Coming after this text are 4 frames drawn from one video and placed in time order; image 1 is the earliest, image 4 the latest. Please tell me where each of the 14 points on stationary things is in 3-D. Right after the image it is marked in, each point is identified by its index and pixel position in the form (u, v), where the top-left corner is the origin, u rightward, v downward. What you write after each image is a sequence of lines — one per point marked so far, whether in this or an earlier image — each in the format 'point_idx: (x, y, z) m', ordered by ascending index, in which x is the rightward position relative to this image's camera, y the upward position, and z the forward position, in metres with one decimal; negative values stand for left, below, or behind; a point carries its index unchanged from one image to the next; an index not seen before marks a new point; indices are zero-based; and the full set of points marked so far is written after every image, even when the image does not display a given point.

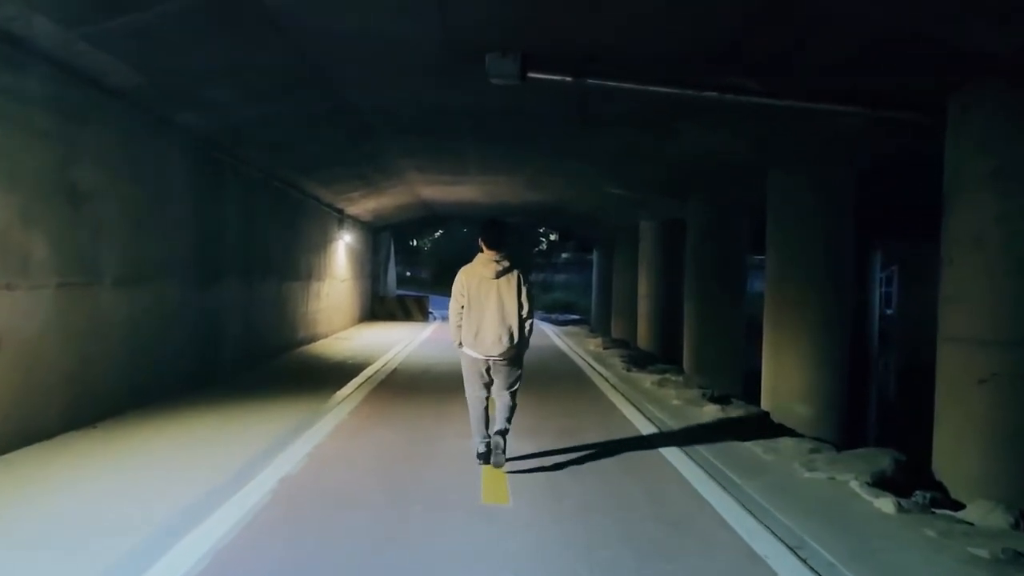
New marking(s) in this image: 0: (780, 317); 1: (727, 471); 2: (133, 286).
0: (+4.1, -0.5, +14.2) m
1: (+1.8, -1.5, +7.8) m
2: (-4.2, 0.0, +10.3) m
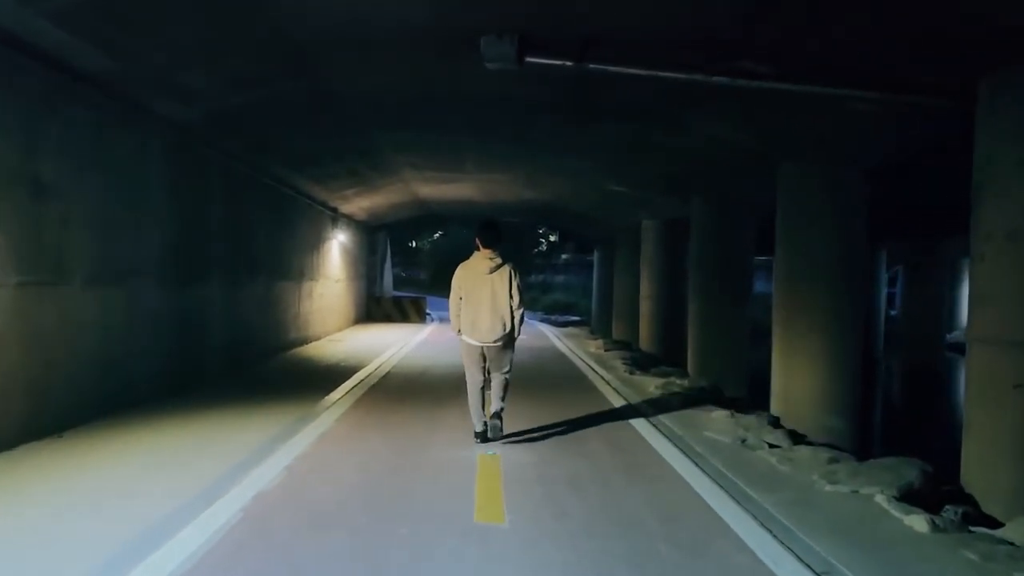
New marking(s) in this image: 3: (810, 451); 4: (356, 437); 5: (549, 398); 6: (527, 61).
0: (+4.1, -0.5, +13.7) m
1: (+1.8, -1.5, +7.2) m
2: (-4.2, 0.0, +9.7) m
3: (+2.7, -1.5, +8.4) m
4: (-1.5, -1.5, +9.0) m
5: (+0.5, -1.5, +12.8) m
6: (+0.2, +2.3, +9.2) m
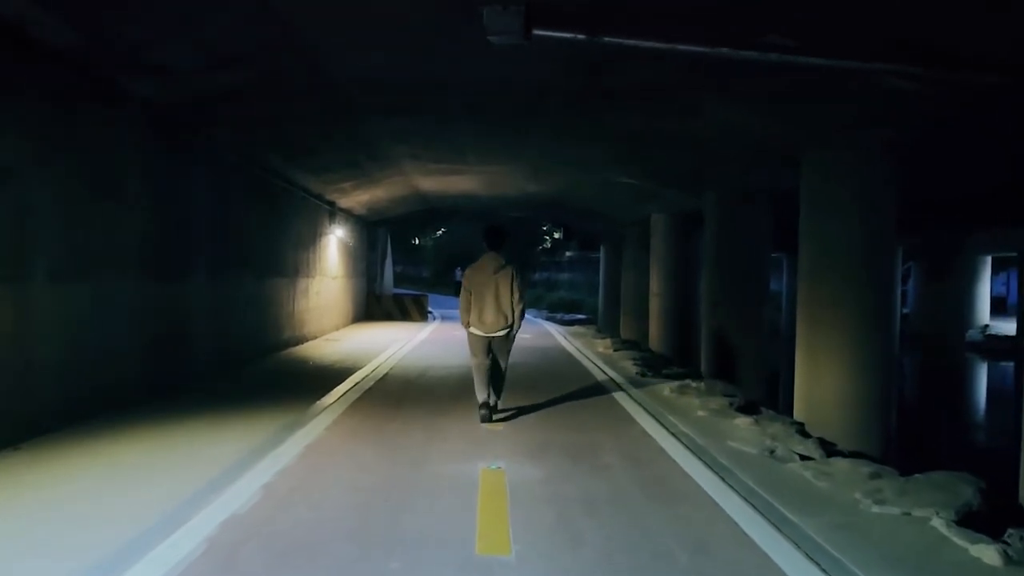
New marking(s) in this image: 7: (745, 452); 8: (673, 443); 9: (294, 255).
0: (+4.2, -0.4, +12.9) m
1: (+1.8, -1.5, +6.4) m
2: (-4.2, +0.1, +9.0) m
3: (+2.7, -1.4, +7.6) m
4: (-1.5, -1.4, +8.2) m
5: (+0.6, -1.5, +12.0) m
6: (+0.2, +2.3, +8.4) m
7: (+2.1, -1.5, +8.3) m
8: (+1.5, -1.5, +8.9) m
9: (-4.4, +0.7, +18.6) m
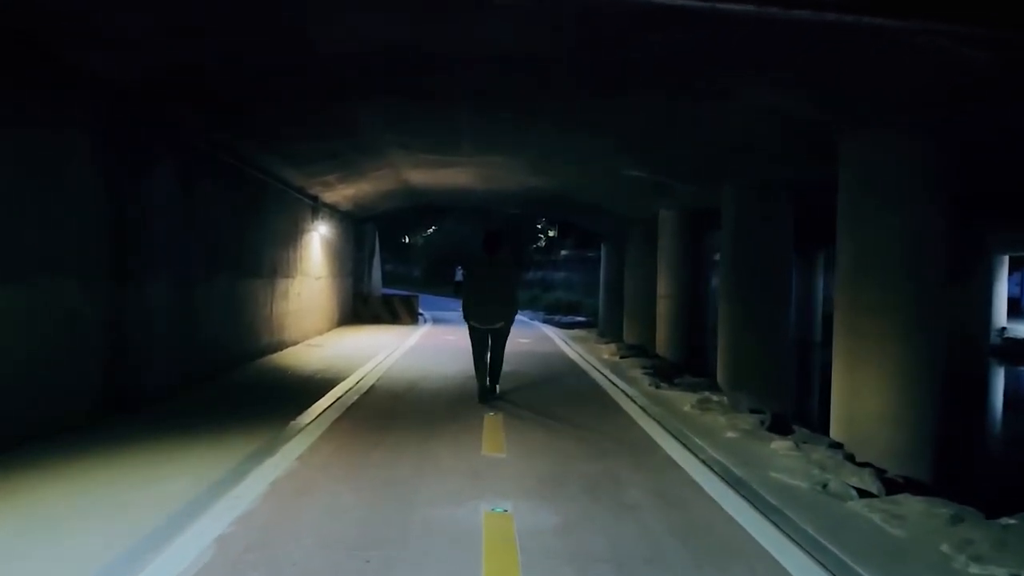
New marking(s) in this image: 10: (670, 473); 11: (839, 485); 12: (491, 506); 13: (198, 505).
0: (+4.2, -0.5, +11.6) m
1: (+1.9, -1.5, +5.2) m
2: (-4.1, 0.0, +7.6) m
3: (+2.8, -1.5, +6.4) m
4: (-1.4, -1.5, +7.0) m
5: (+0.6, -1.5, +10.8) m
6: (+0.3, +2.3, +7.1) m
7: (+2.1, -1.5, +7.0) m
8: (+1.6, -1.5, +7.7) m
9: (-4.4, +0.6, +17.3) m
10: (+1.3, -1.5, +7.7) m
11: (+2.5, -1.5, +7.0) m
12: (-0.2, -1.5, +6.5) m
13: (-2.1, -1.5, +6.3) m
